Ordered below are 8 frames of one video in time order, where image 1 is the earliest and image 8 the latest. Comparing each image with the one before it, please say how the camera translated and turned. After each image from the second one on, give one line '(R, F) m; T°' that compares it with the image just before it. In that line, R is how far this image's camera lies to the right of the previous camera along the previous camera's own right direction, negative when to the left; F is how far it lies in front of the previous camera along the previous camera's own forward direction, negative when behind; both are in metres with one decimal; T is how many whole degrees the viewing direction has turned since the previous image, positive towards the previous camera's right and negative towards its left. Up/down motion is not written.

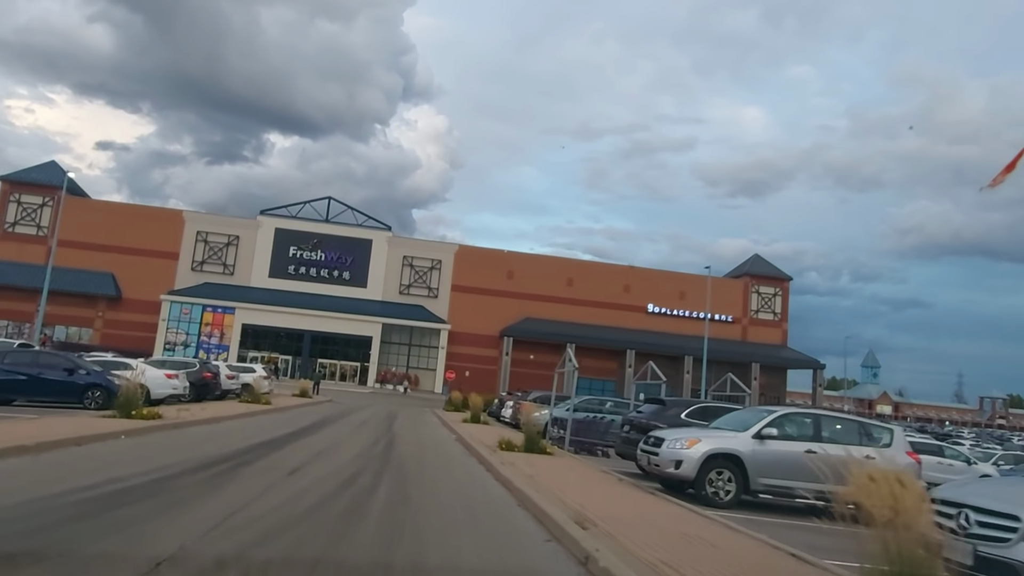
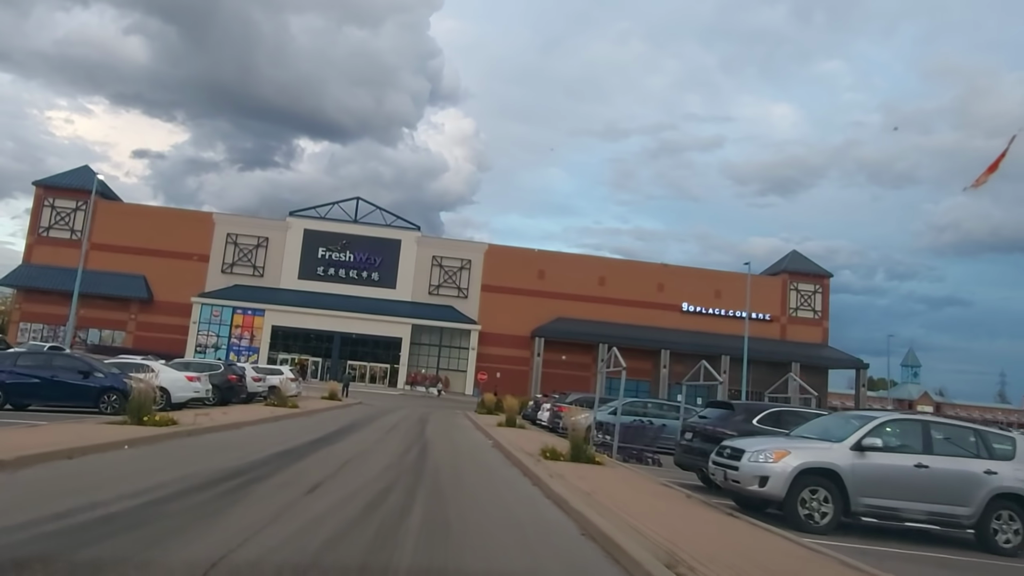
(-0.2, +1.3) m; -2°
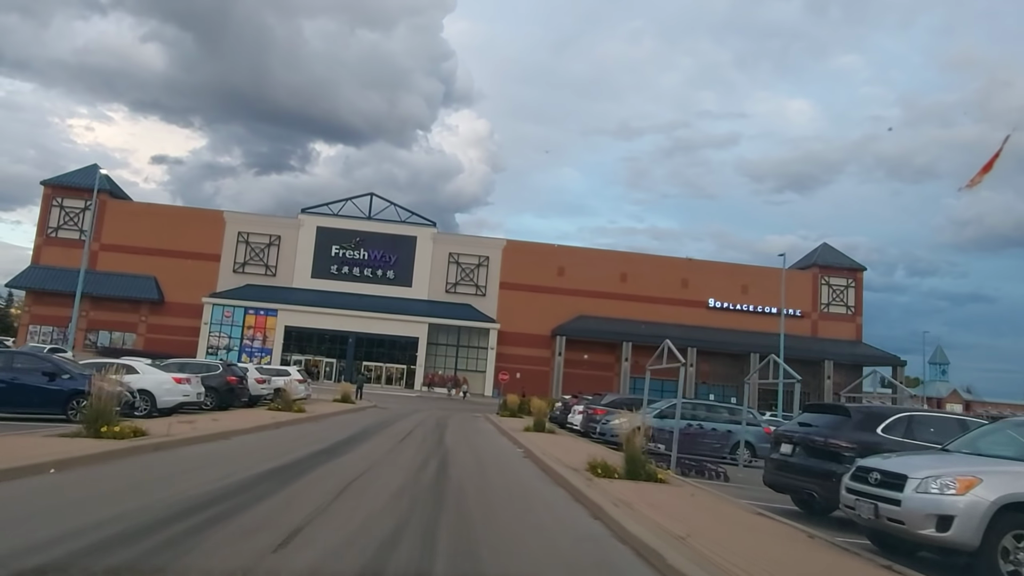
(-0.3, +2.5) m; -1°
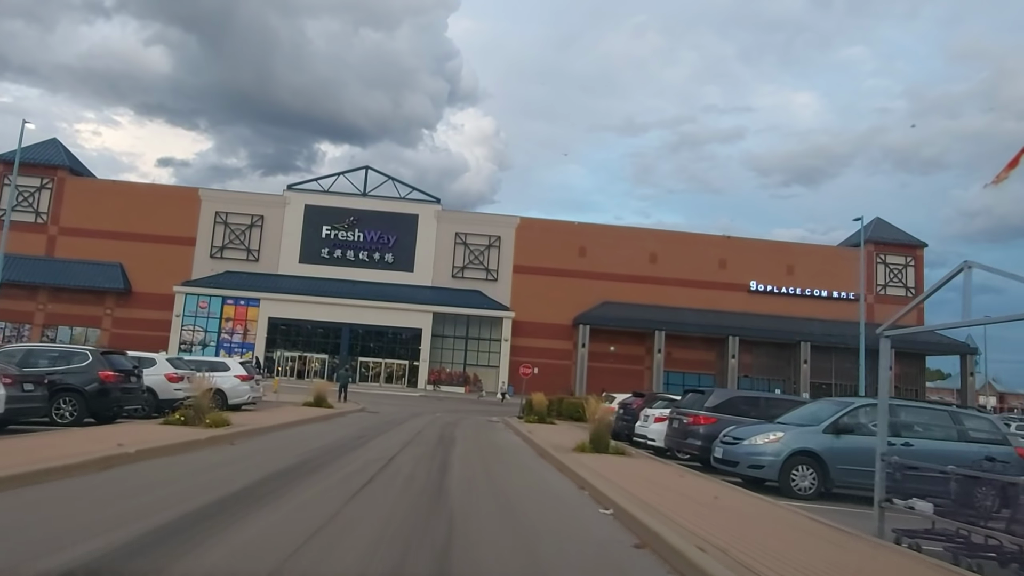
(-0.6, +8.4) m; -1°
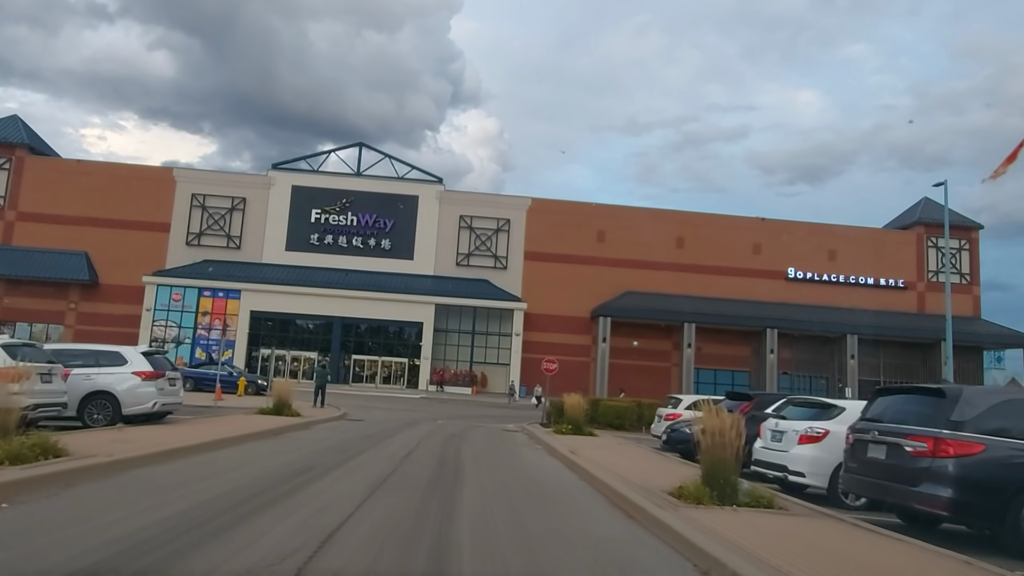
(-0.5, +6.4) m; 0°
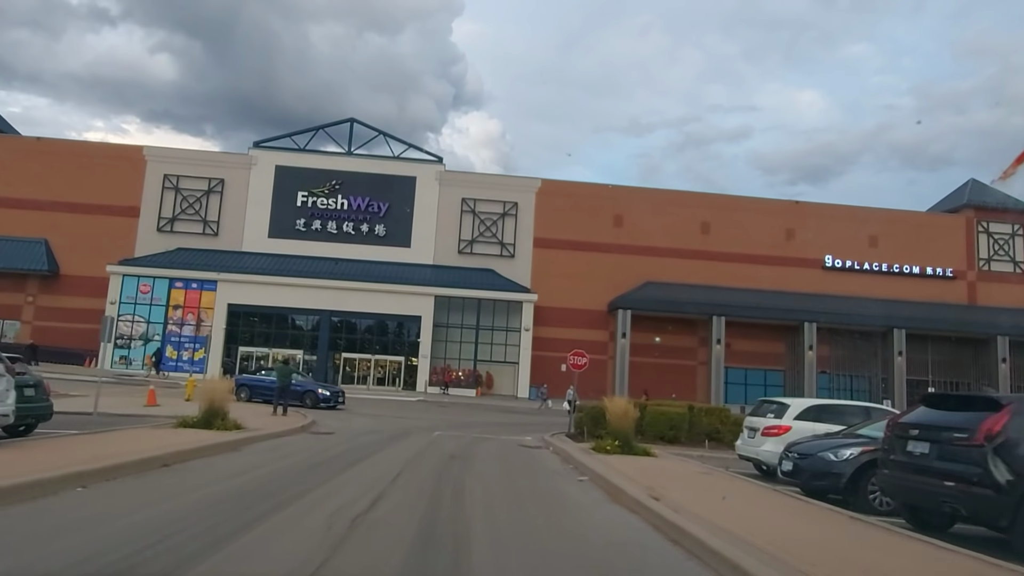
(-0.3, +5.5) m; 0°
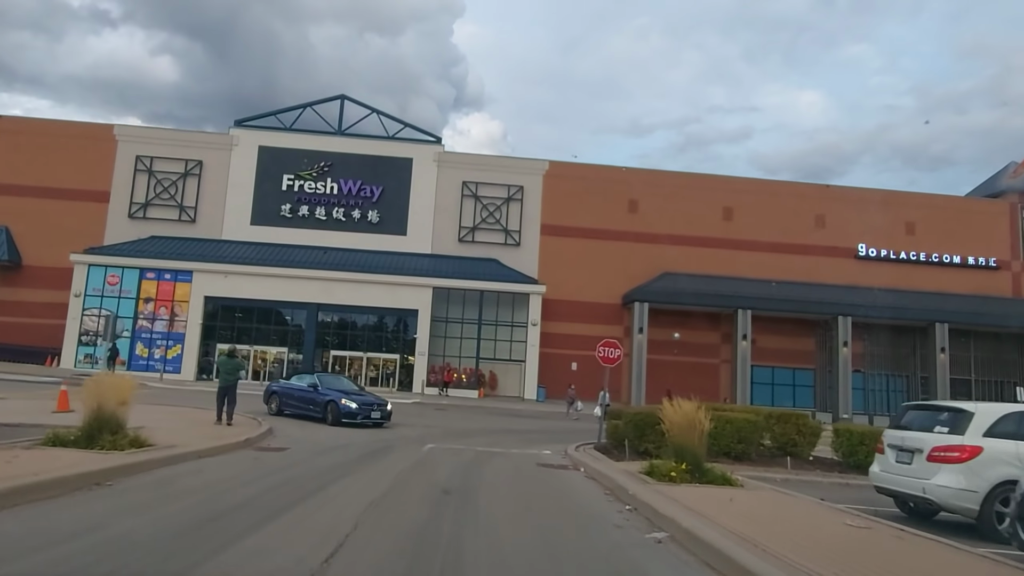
(-0.2, +4.3) m; 0°
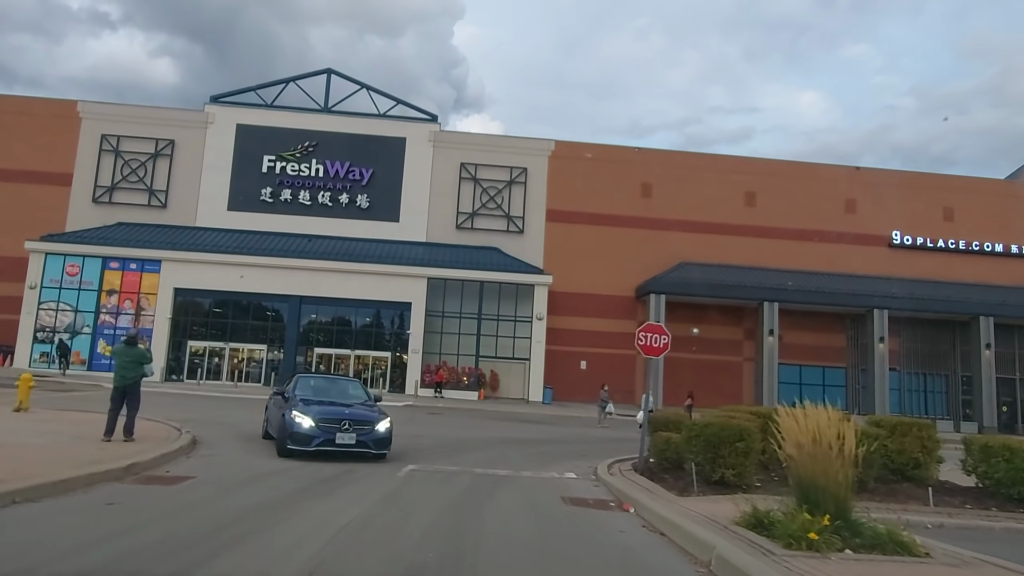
(-0.1, +4.0) m; 0°
